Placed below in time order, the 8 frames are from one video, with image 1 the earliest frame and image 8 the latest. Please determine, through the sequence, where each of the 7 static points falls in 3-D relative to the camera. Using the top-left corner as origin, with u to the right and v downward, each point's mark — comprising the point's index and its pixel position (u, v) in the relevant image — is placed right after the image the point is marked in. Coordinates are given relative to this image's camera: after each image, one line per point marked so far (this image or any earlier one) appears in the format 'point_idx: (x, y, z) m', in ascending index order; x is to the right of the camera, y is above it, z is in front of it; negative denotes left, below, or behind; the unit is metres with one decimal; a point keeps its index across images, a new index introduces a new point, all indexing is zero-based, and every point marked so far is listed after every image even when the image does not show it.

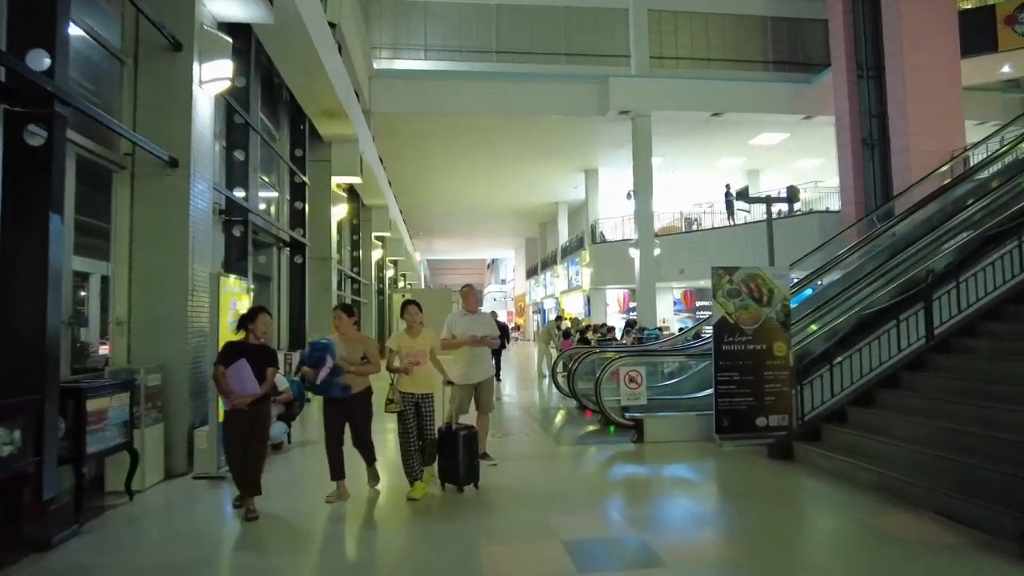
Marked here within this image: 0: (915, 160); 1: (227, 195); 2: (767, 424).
0: (+9.8, +3.1, +15.7) m
1: (-2.9, +0.9, +6.7) m
2: (+2.3, -1.2, +5.8) m
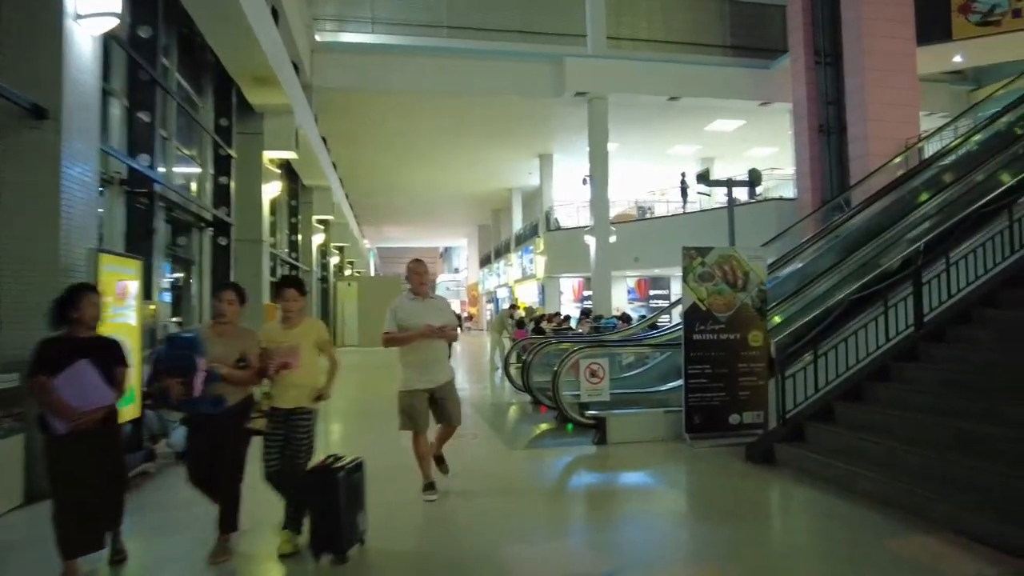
0: (+8.6, +3.4, +15.6) m
1: (-3.4, +1.1, +5.7) m
2: (+1.8, -1.1, +5.2) m
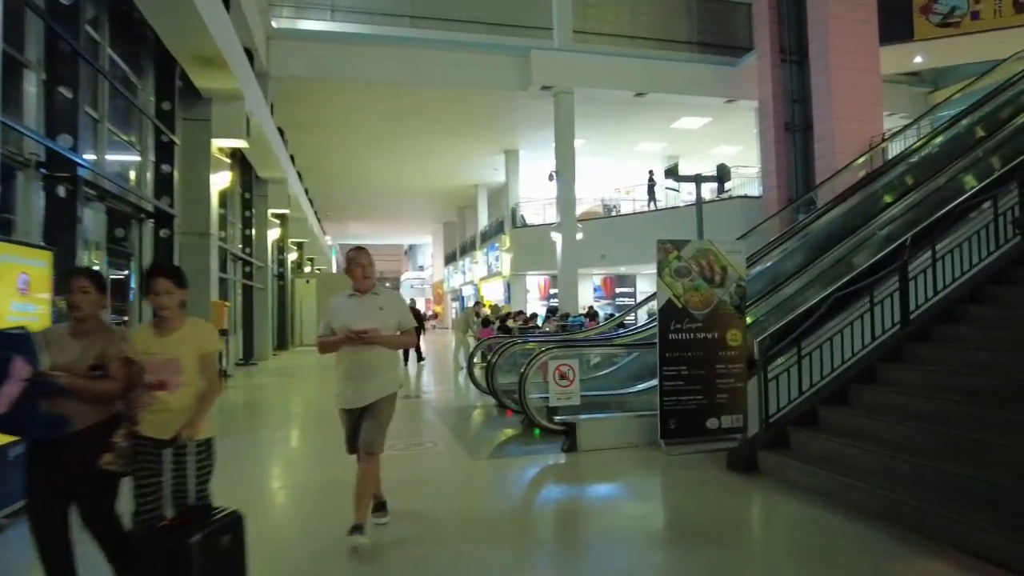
0: (+7.8, +3.4, +15.6) m
1: (-3.7, +1.1, +5.1) m
2: (+1.6, -1.0, +4.9) m
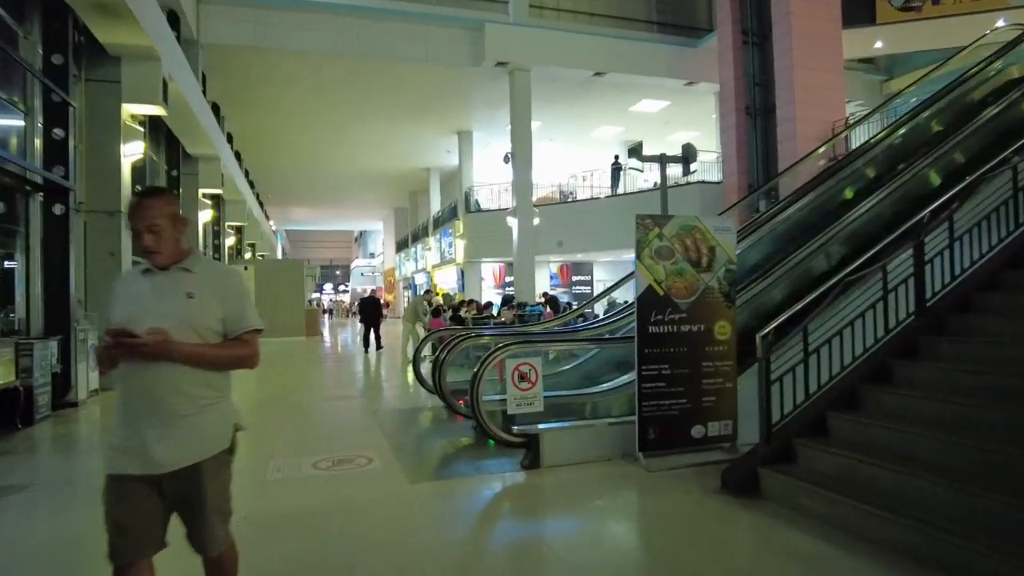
0: (+6.7, +3.7, +15.2) m
1: (-4.0, +1.2, +4.0) m
2: (+1.2, -0.9, +4.2) m
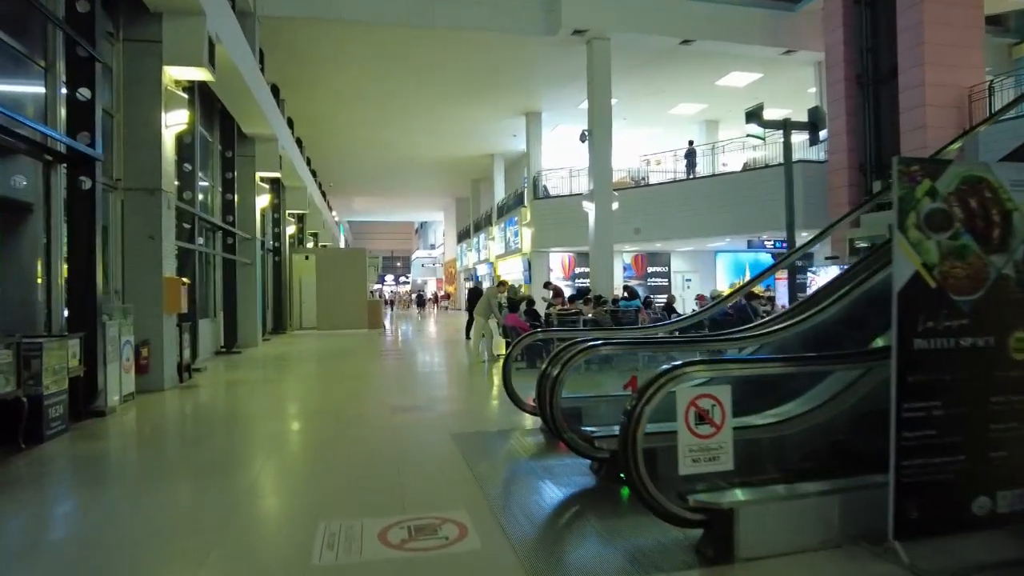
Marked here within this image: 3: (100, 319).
0: (+8.4, +3.9, +13.1) m
1: (-3.3, +1.3, +2.8) m
2: (+1.9, -0.9, +2.6) m
3: (-4.0, -0.3, +6.3) m
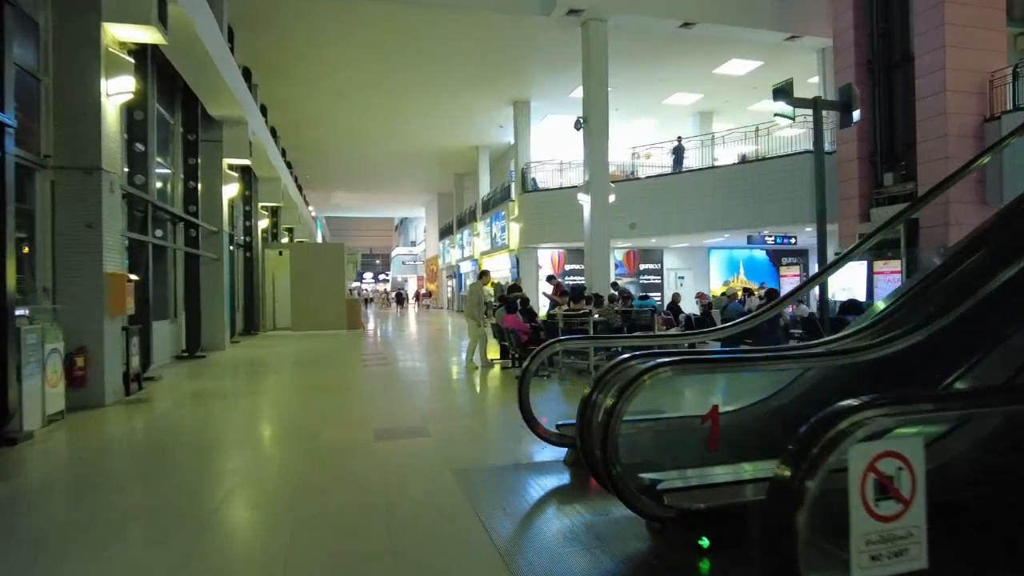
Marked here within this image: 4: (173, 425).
0: (+8.2, +3.9, +12.3) m
1: (-3.1, +1.3, +1.7) m
2: (+2.1, -0.9, +1.6) m
3: (-3.9, -0.3, +5.2) m
4: (-3.3, -1.3, +6.3) m
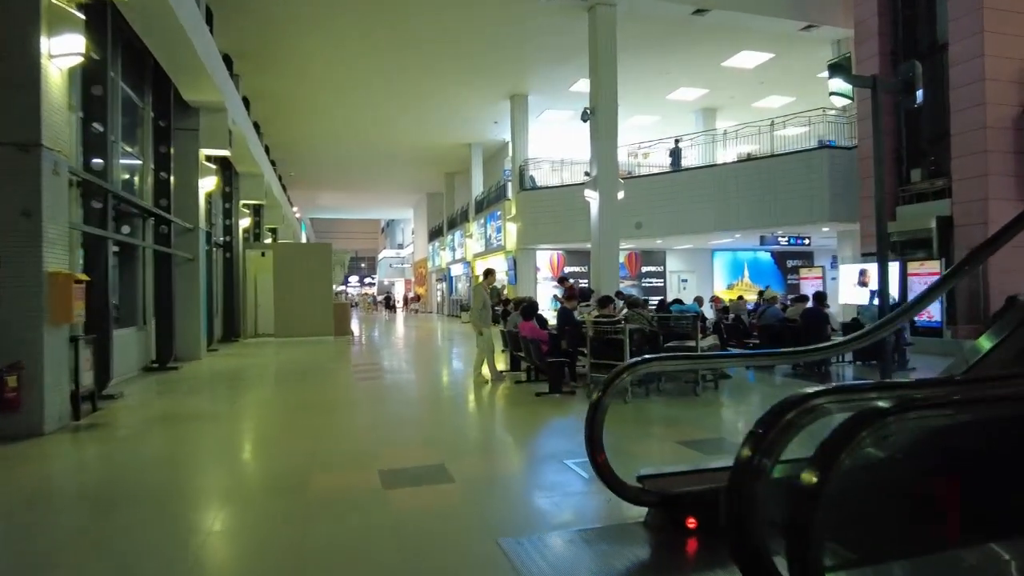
0: (+8.3, +3.9, +11.4) m
1: (-2.8, +1.3, +0.6) m
2: (+2.5, -0.9, +0.6) m
3: (-3.7, -0.3, +4.0) m
4: (-3.0, -1.3, +5.1) m
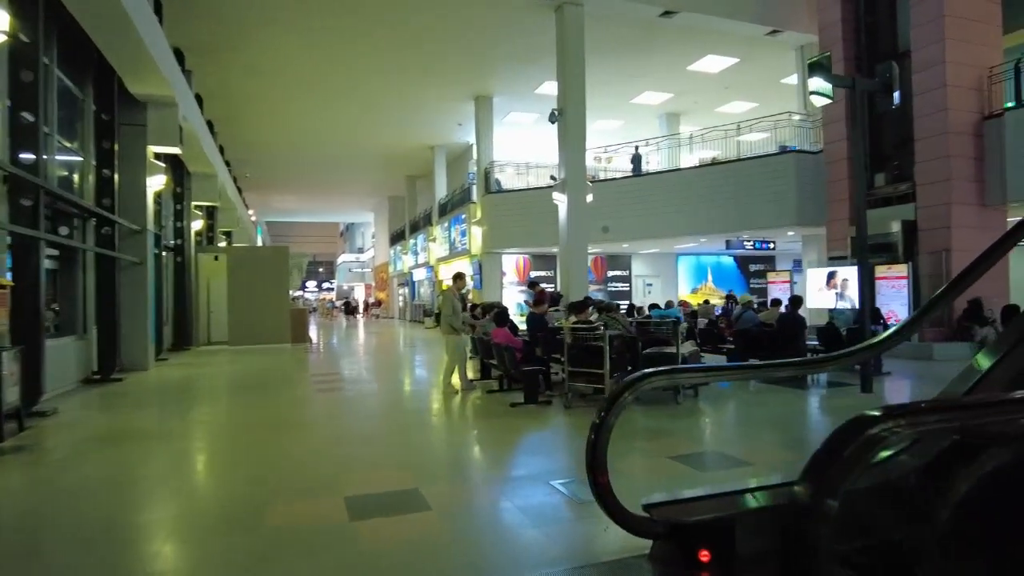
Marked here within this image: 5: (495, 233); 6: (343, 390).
0: (+7.8, +3.8, +11.6) m
1: (-2.7, +1.3, 0.0) m
2: (+2.6, -0.9, +0.4) m
3: (-3.8, -0.3, +3.4) m
4: (-3.2, -1.4, +4.6) m
5: (-0.5, +1.6, +18.8) m
6: (-2.2, -1.4, +8.8) m
